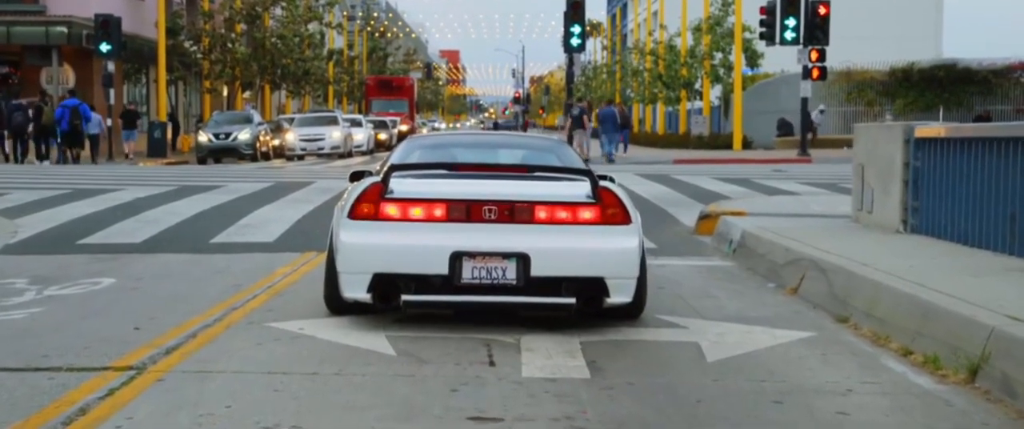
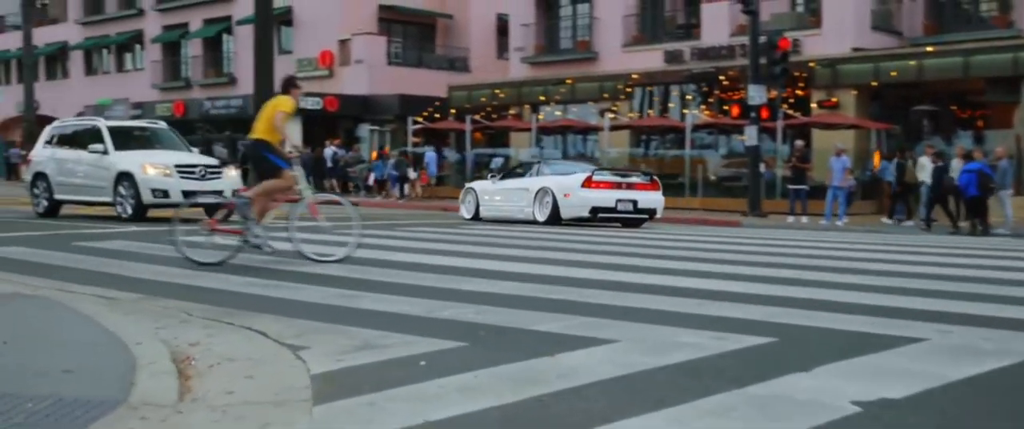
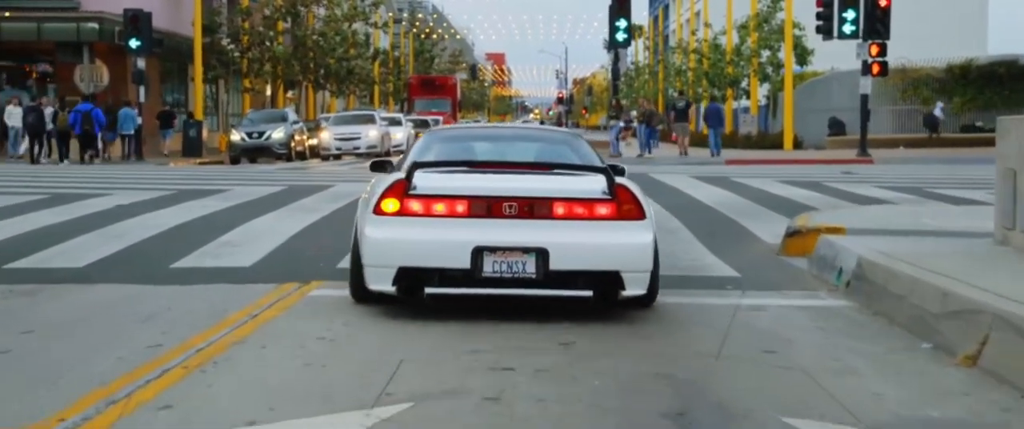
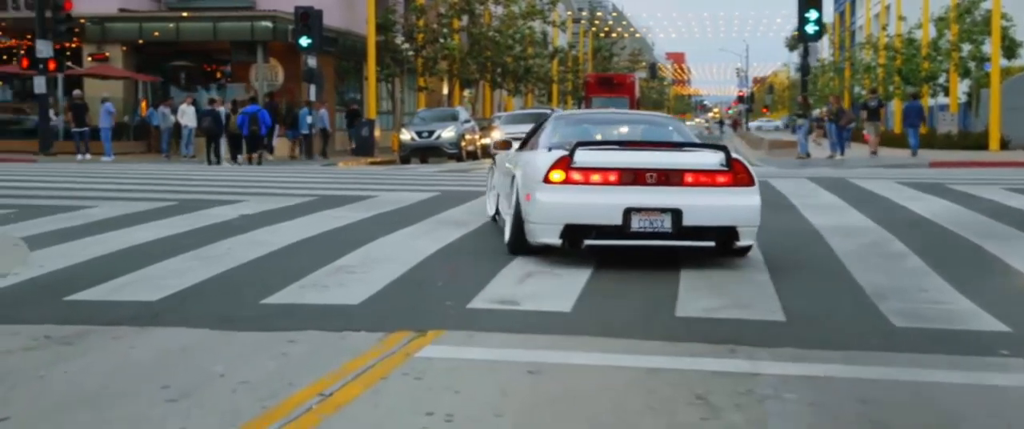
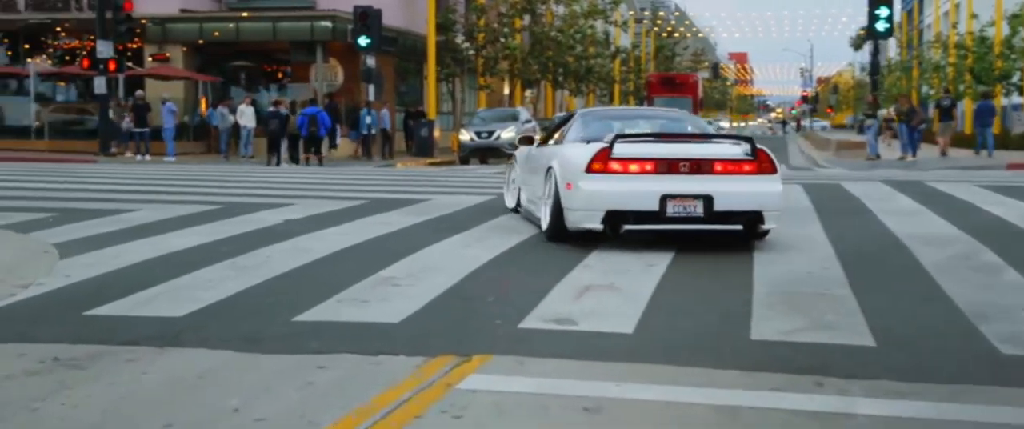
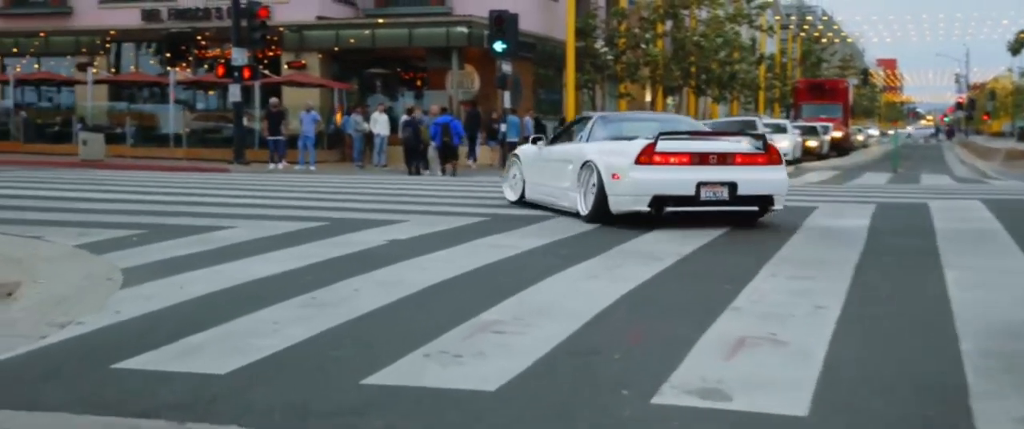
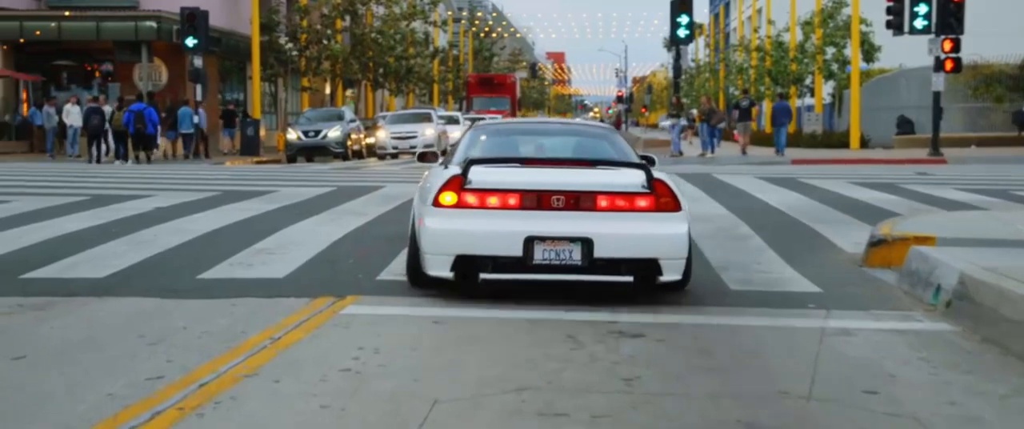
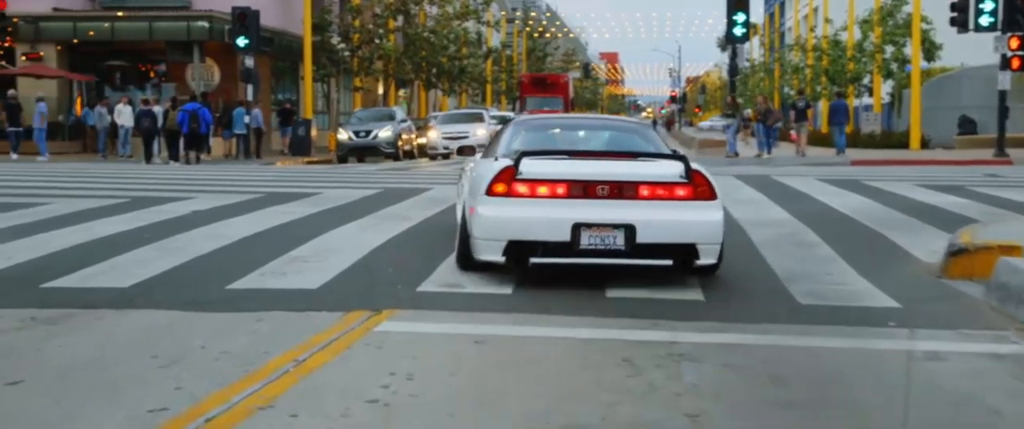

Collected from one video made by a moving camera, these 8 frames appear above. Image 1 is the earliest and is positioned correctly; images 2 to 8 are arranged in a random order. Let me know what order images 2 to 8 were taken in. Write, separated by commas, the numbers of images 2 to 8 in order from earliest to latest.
3, 7, 8, 4, 5, 6, 2
